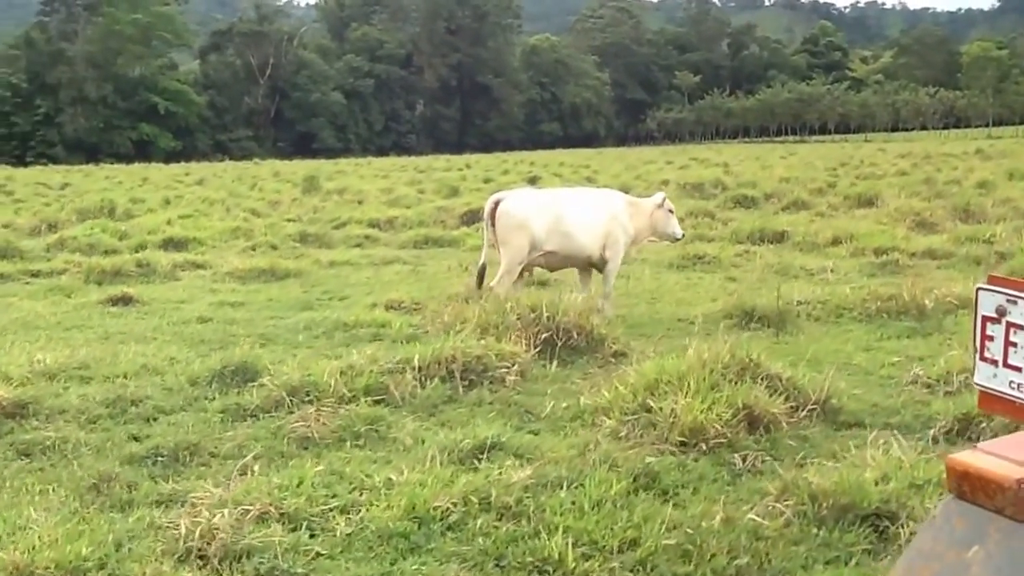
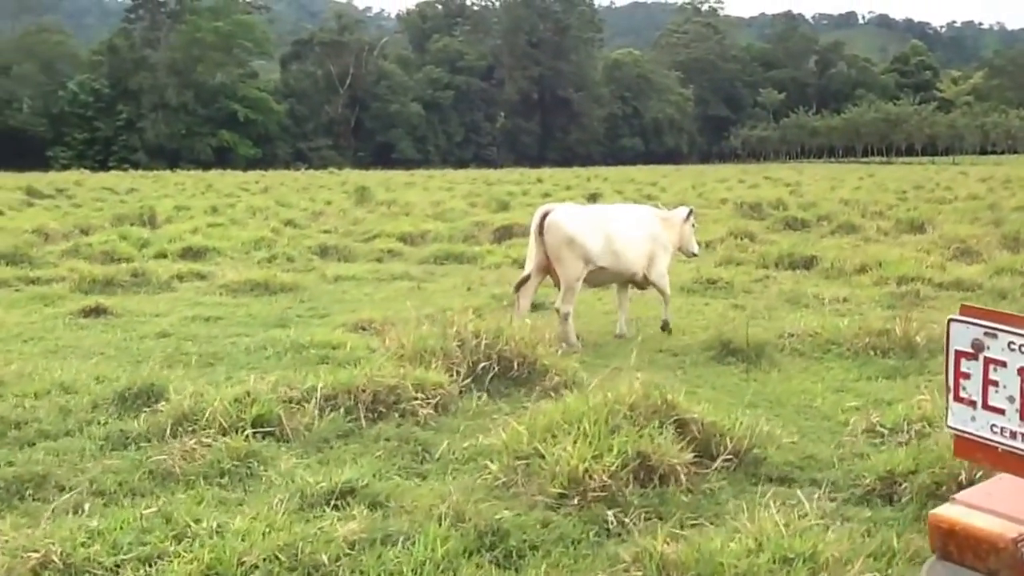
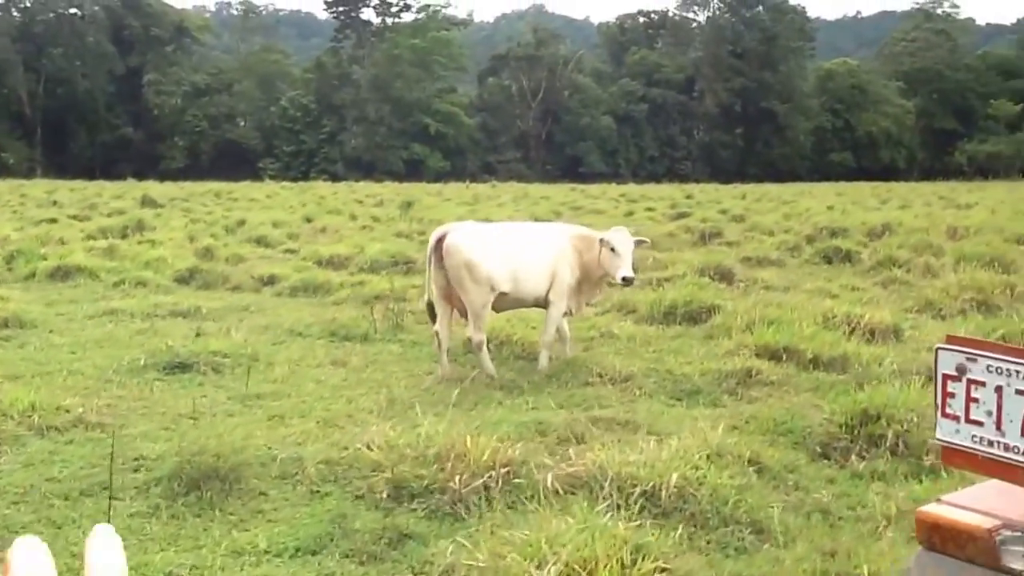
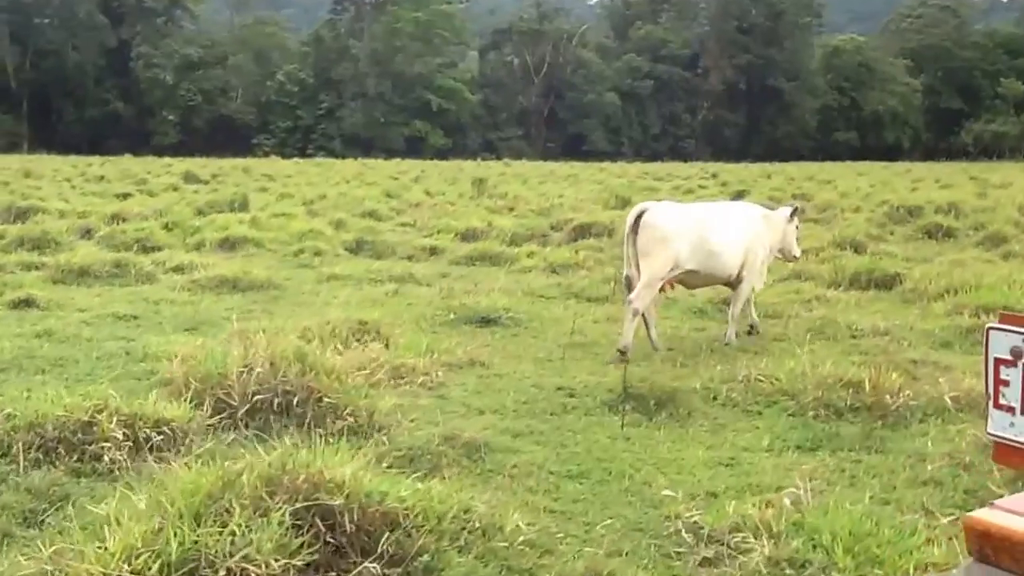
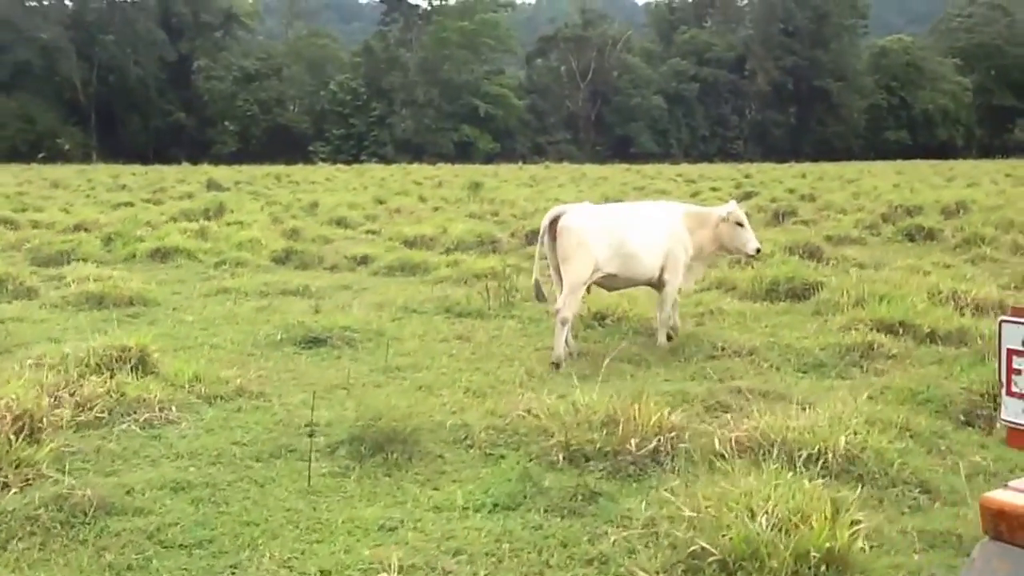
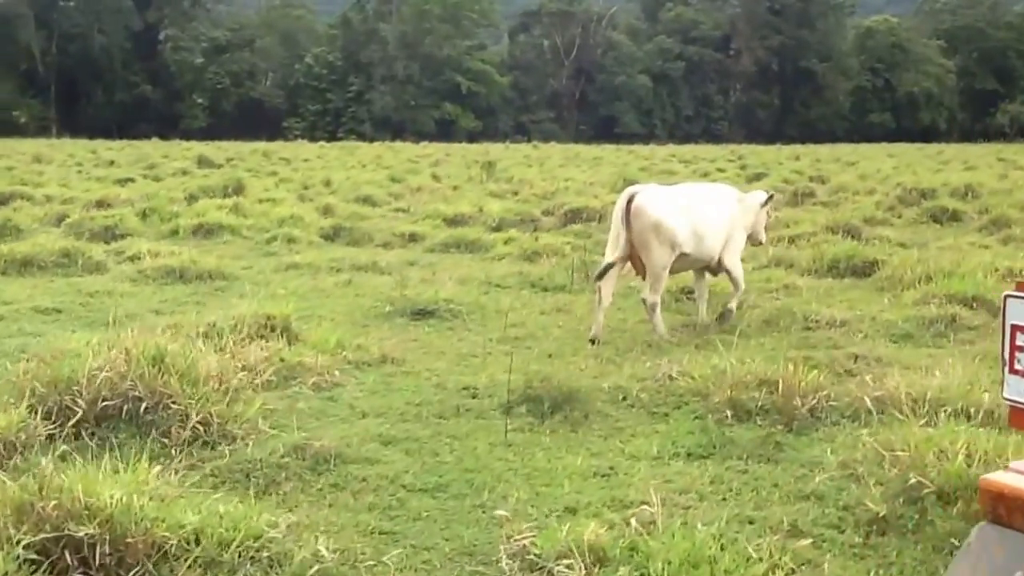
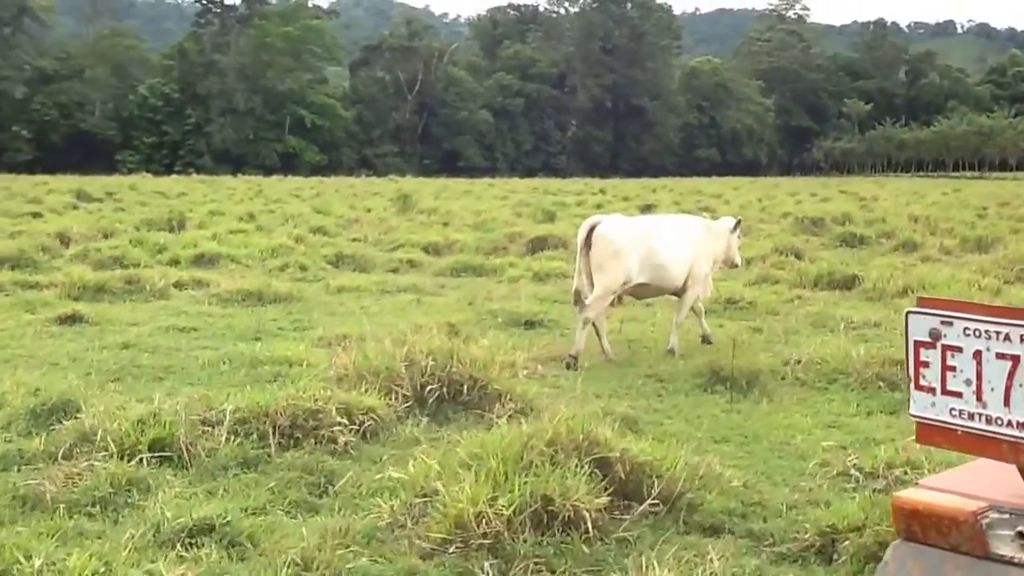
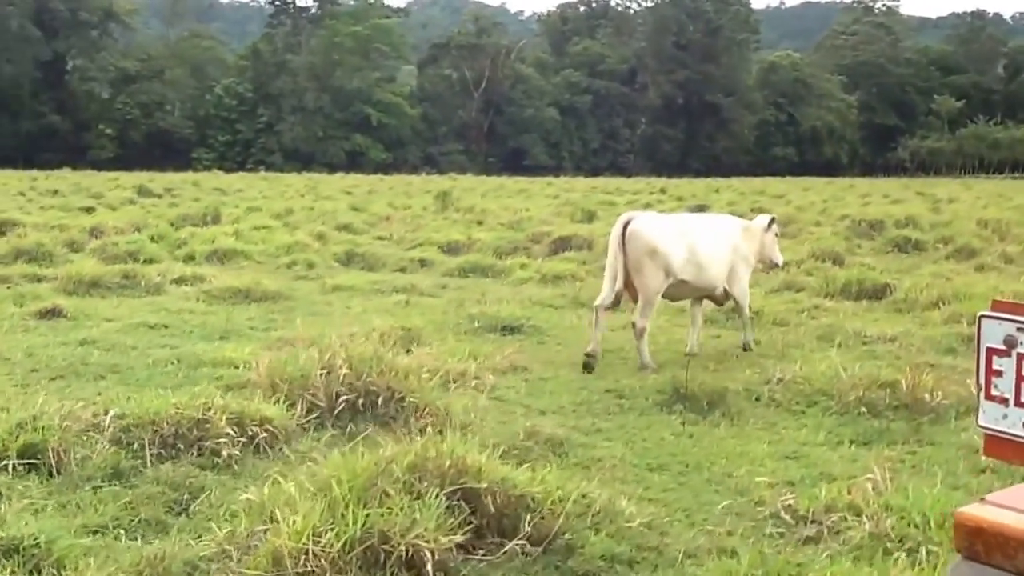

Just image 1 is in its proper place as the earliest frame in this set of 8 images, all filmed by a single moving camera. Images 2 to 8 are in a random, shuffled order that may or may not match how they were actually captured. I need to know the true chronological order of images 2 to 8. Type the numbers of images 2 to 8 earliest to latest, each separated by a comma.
2, 7, 8, 4, 6, 5, 3
